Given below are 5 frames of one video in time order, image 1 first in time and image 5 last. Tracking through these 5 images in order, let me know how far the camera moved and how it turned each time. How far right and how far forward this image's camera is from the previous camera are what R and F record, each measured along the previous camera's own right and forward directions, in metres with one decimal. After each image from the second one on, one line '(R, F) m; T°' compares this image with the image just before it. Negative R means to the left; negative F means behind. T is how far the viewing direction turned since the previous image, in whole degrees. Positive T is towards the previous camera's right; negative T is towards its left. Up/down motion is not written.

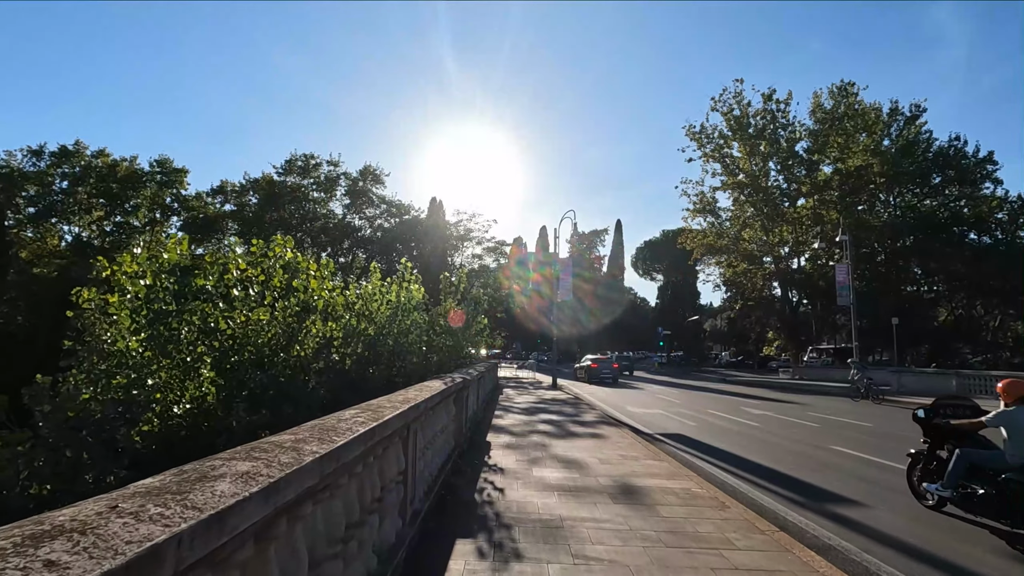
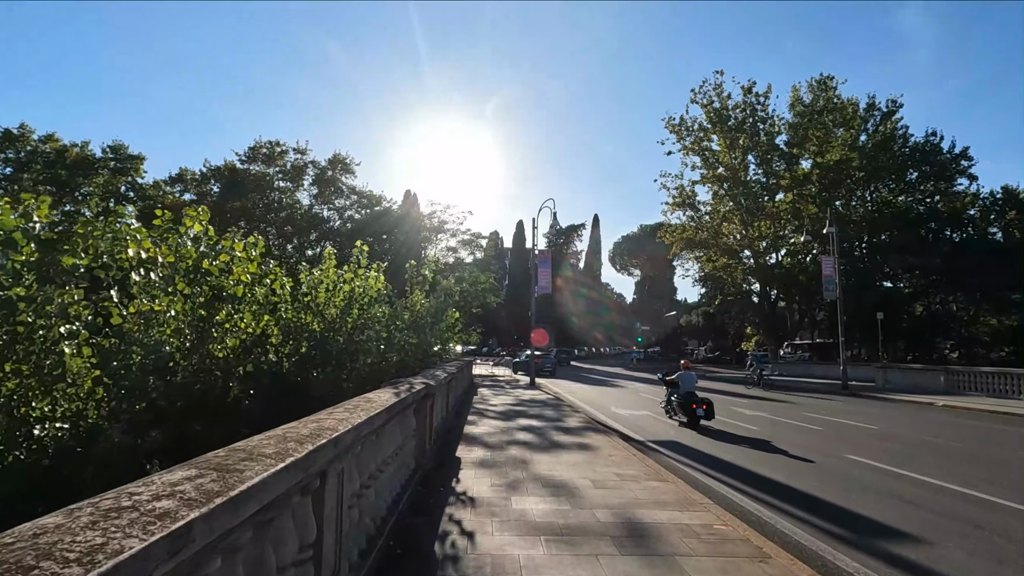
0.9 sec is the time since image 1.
(0.0, +1.6) m; +2°
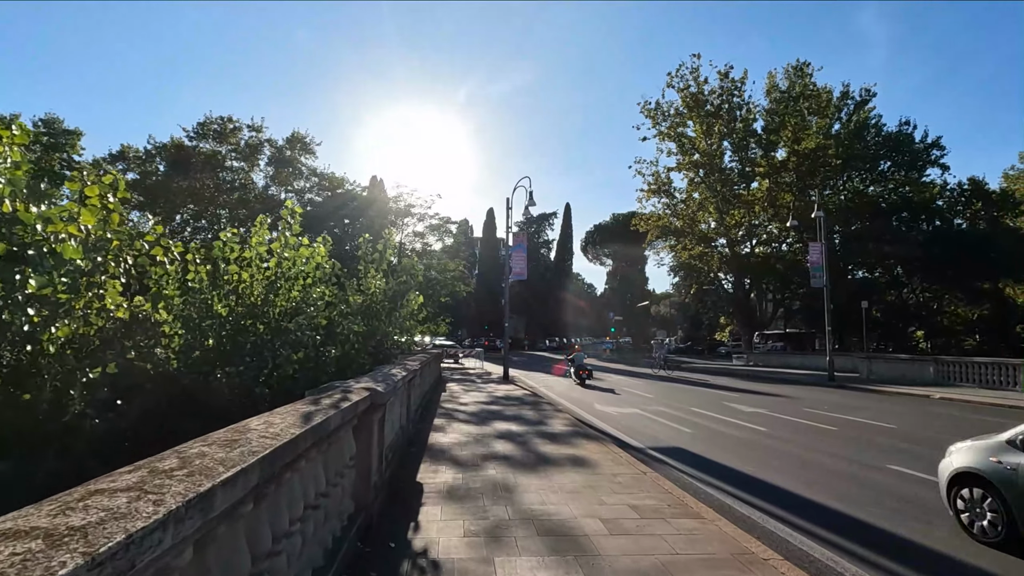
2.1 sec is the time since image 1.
(-0.1, +2.1) m; +3°
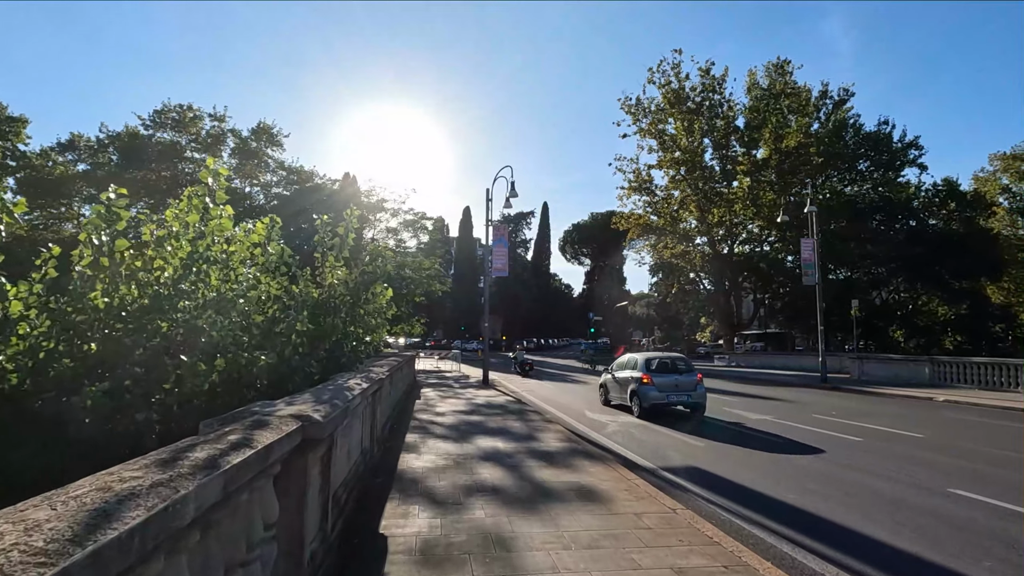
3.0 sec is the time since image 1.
(-0.2, +1.7) m; +2°
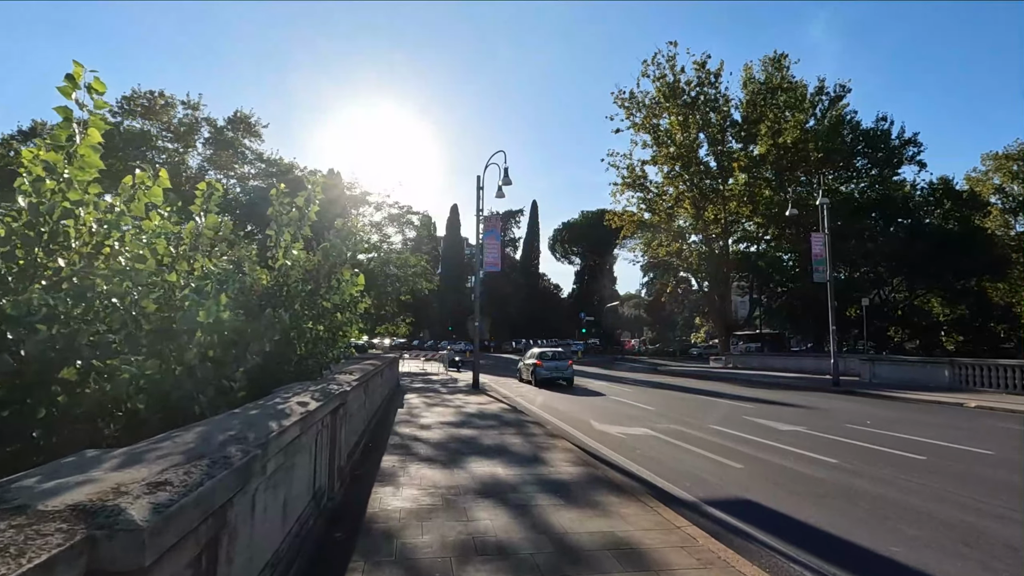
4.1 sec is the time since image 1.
(-0.2, +1.9) m; +1°
